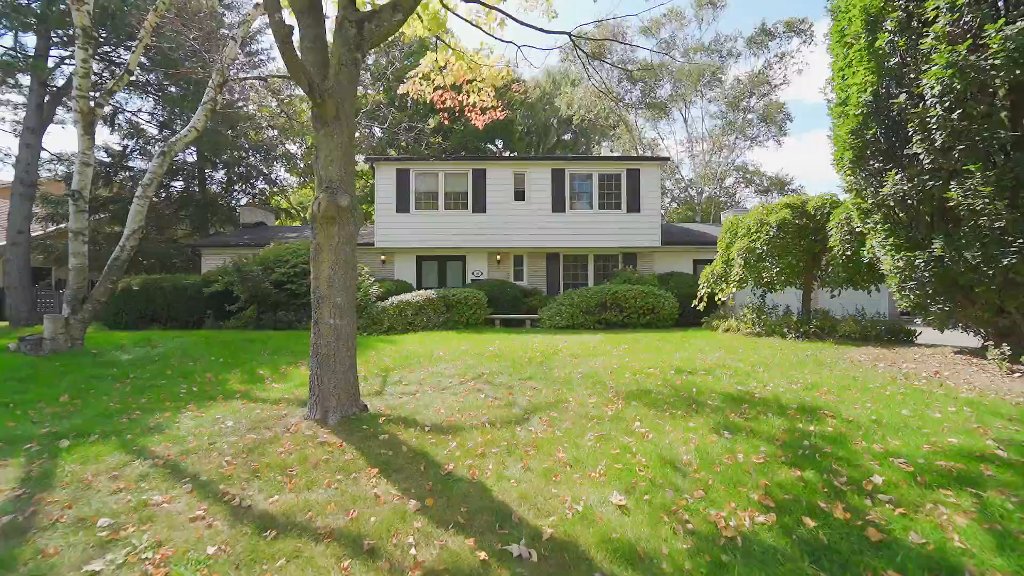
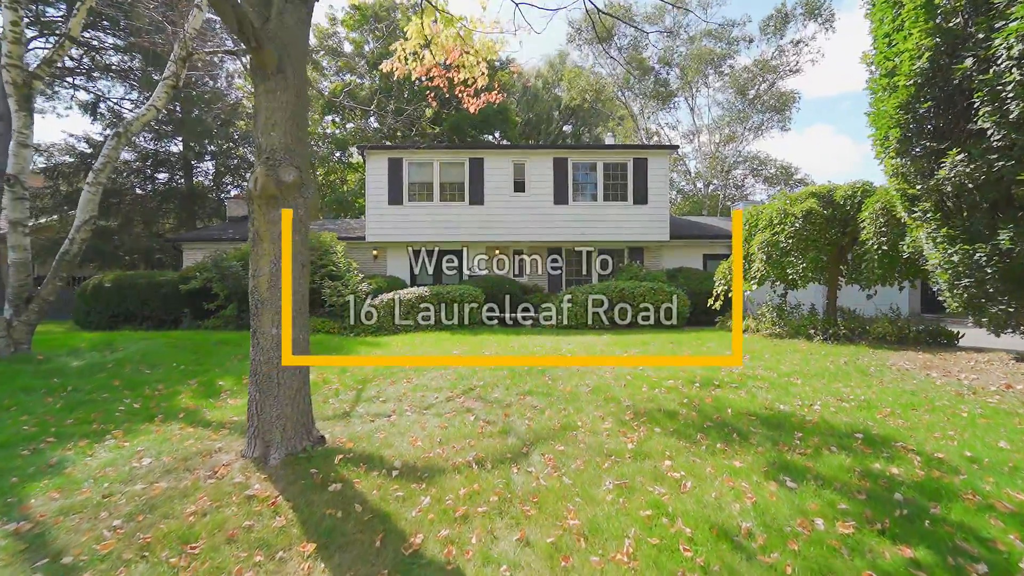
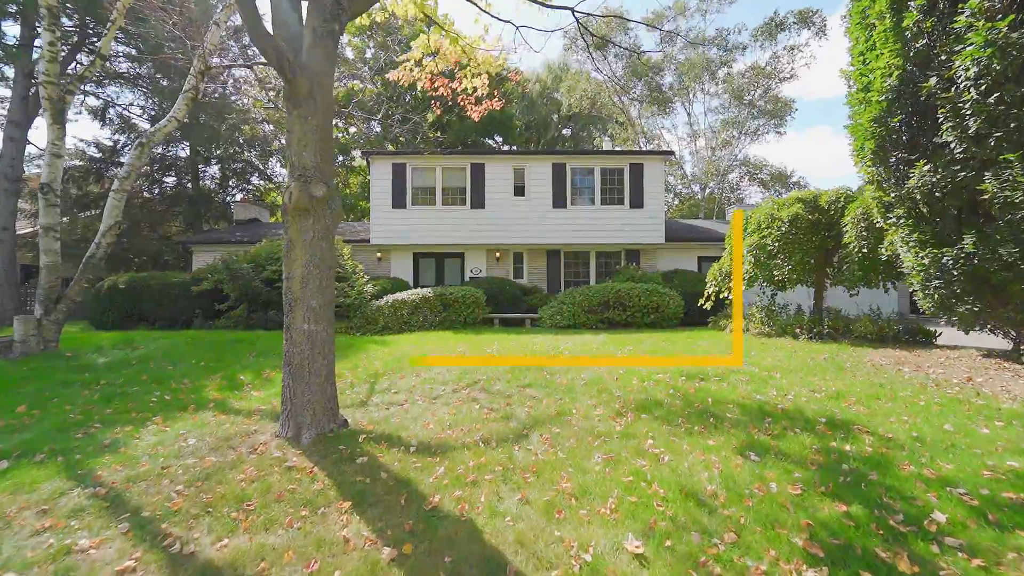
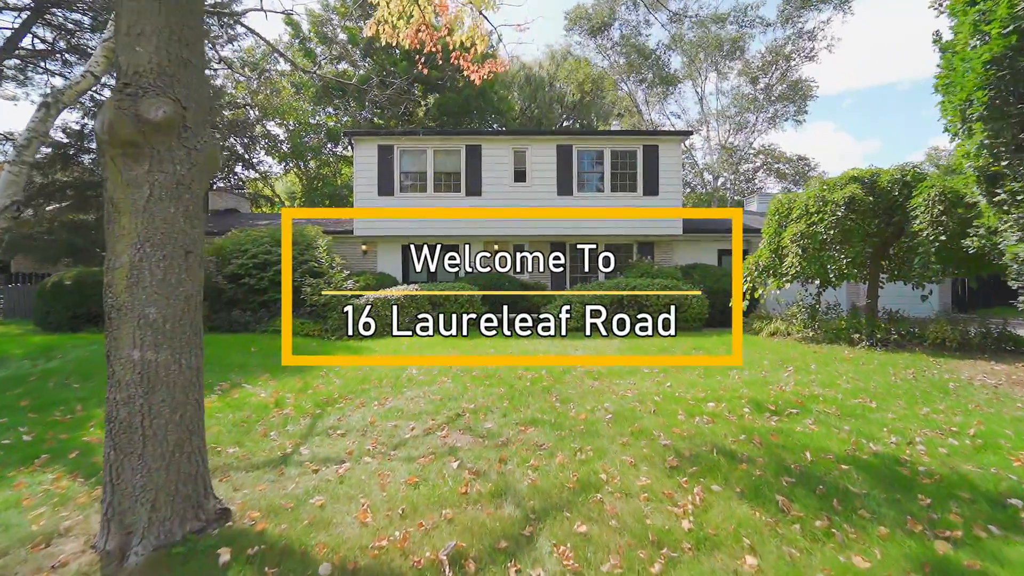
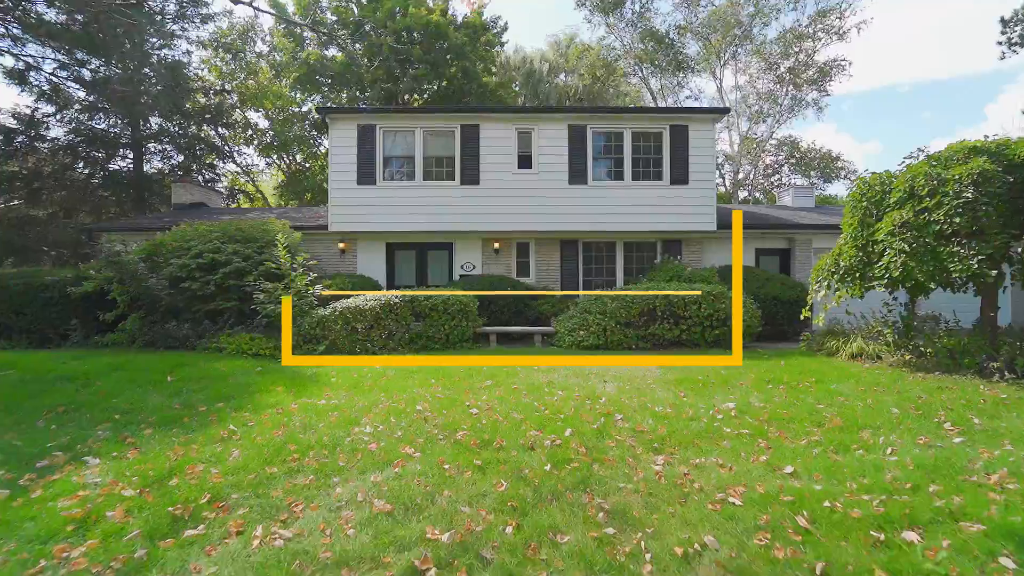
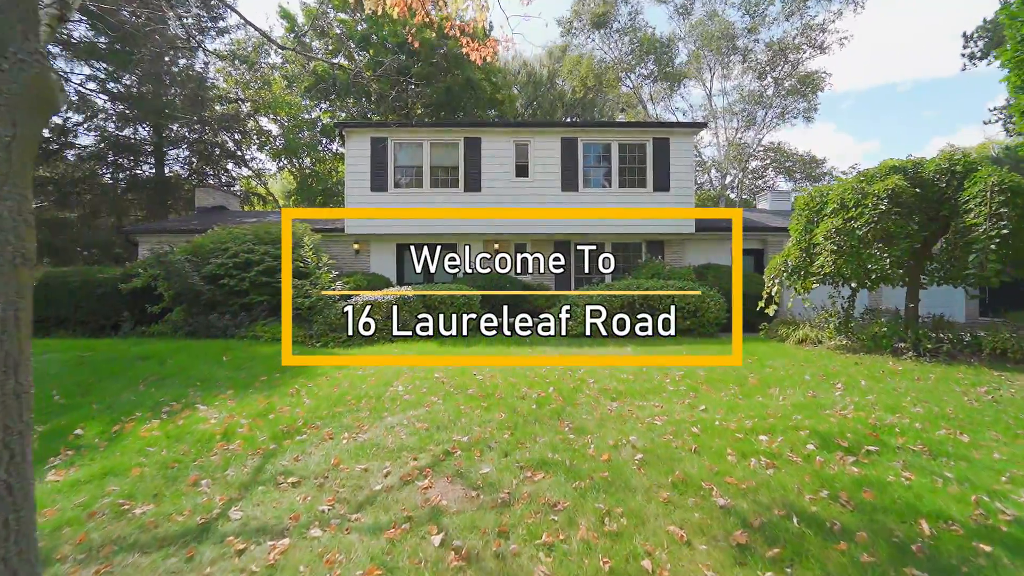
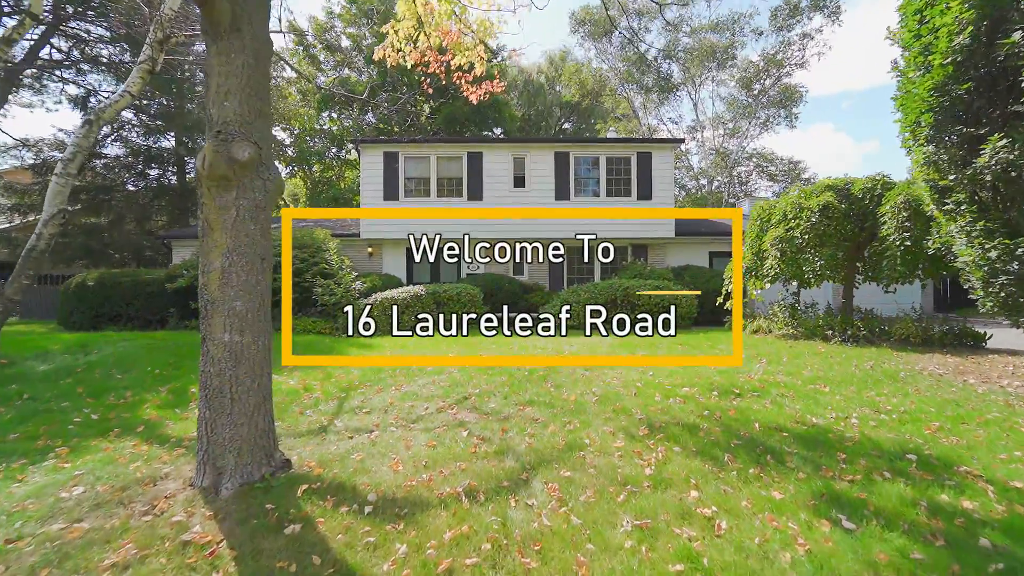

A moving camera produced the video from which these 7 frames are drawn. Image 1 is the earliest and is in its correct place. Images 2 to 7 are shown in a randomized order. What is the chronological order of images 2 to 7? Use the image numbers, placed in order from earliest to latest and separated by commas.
3, 2, 7, 4, 6, 5
